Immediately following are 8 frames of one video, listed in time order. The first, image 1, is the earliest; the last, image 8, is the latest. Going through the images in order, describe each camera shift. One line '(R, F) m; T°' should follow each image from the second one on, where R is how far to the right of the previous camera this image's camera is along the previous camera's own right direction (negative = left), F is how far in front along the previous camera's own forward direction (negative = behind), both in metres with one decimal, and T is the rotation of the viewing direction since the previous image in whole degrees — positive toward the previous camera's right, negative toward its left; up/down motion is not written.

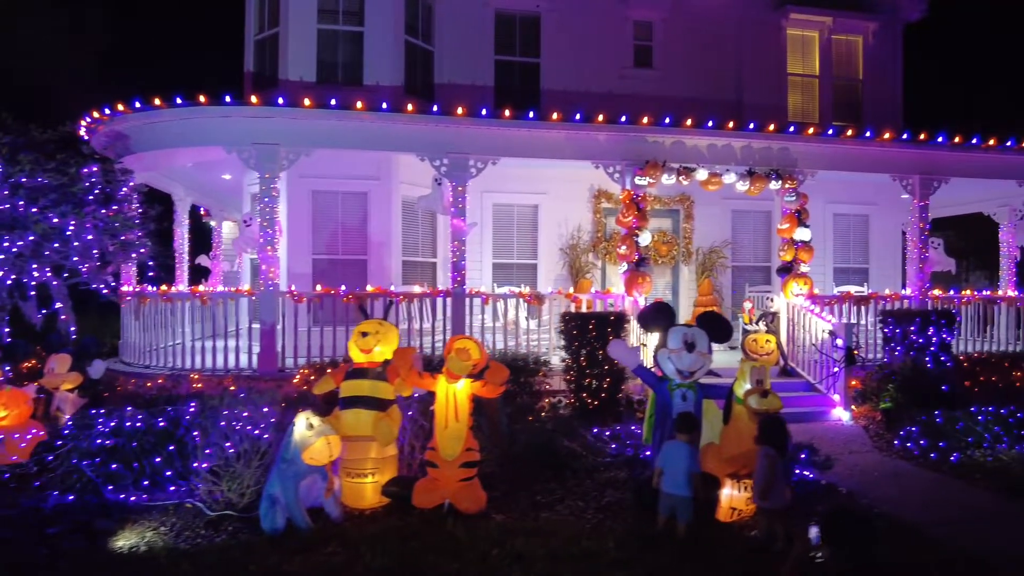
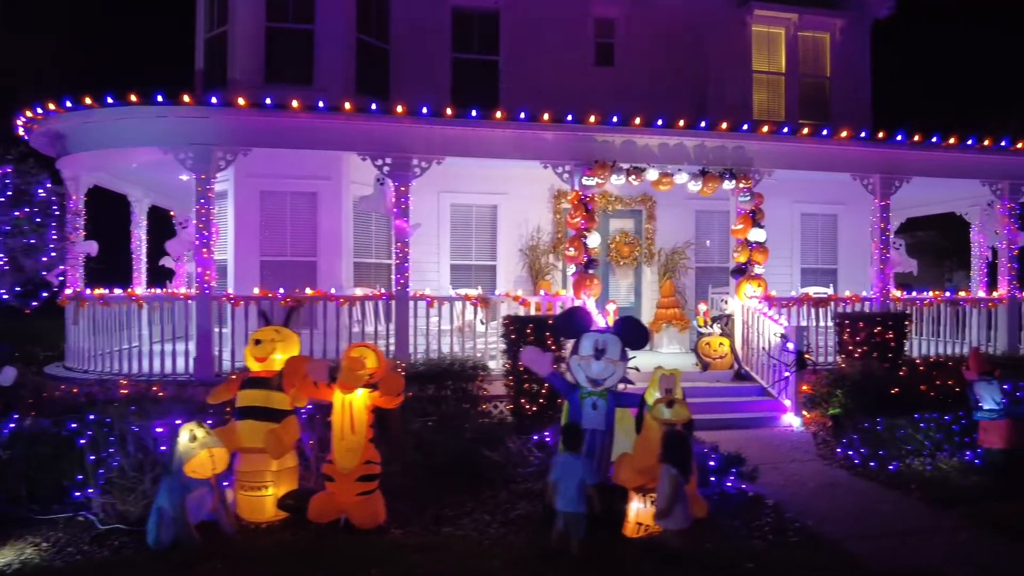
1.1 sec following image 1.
(+0.8, +0.2) m; 0°
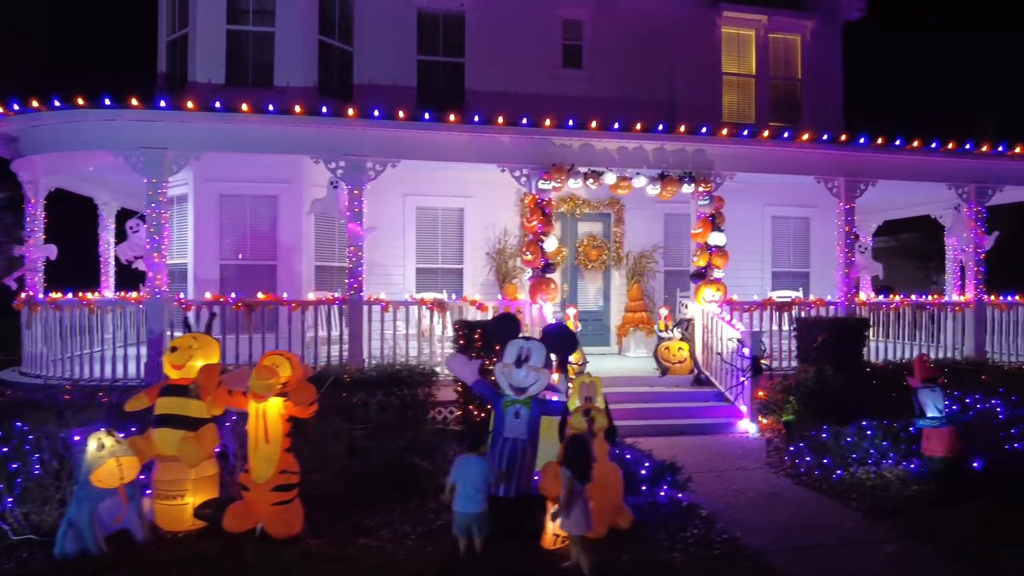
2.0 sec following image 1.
(+0.7, +0.1) m; 0°
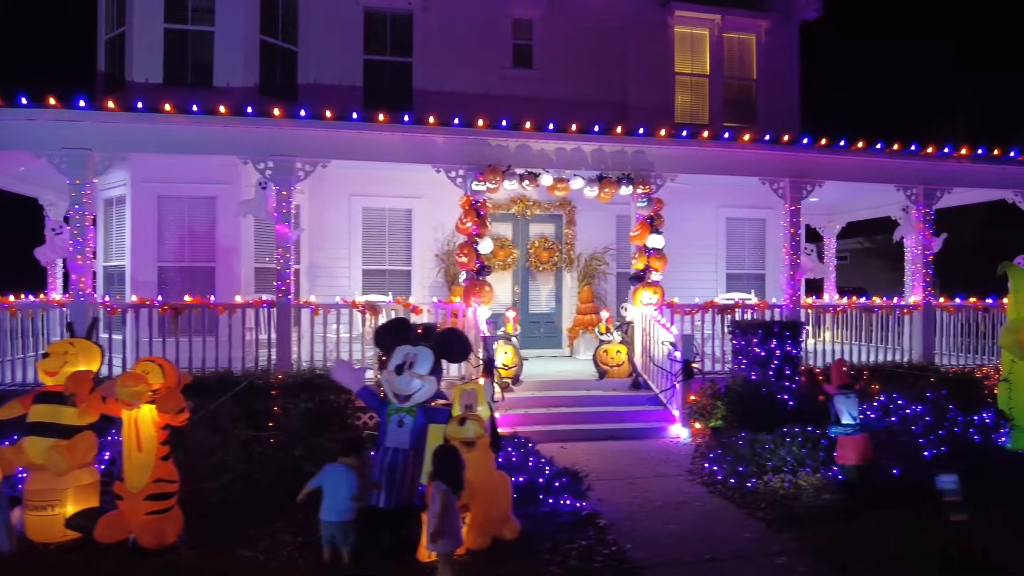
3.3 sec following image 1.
(+0.9, +0.1) m; 0°
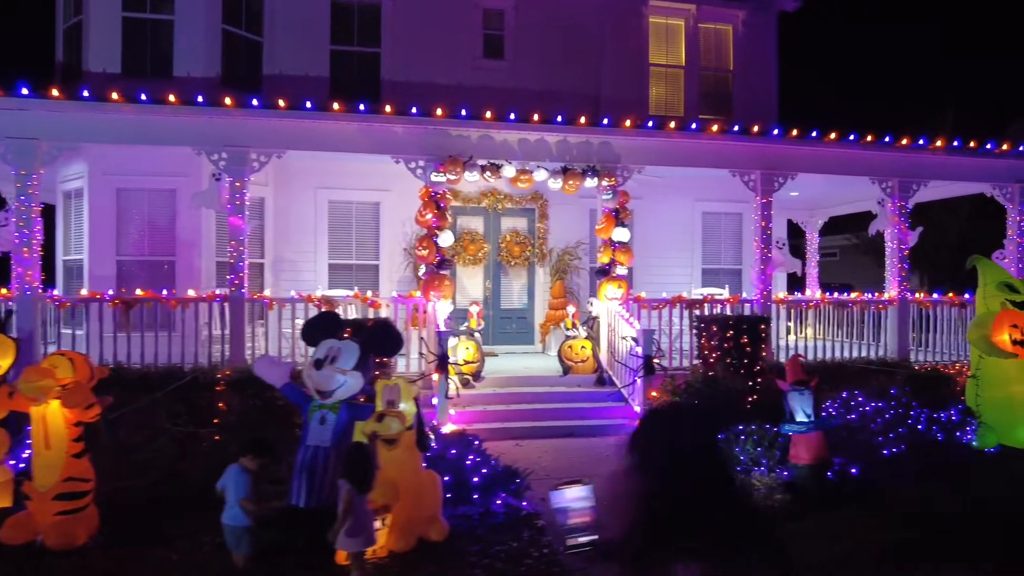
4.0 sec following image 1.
(+0.6, +0.2) m; 0°
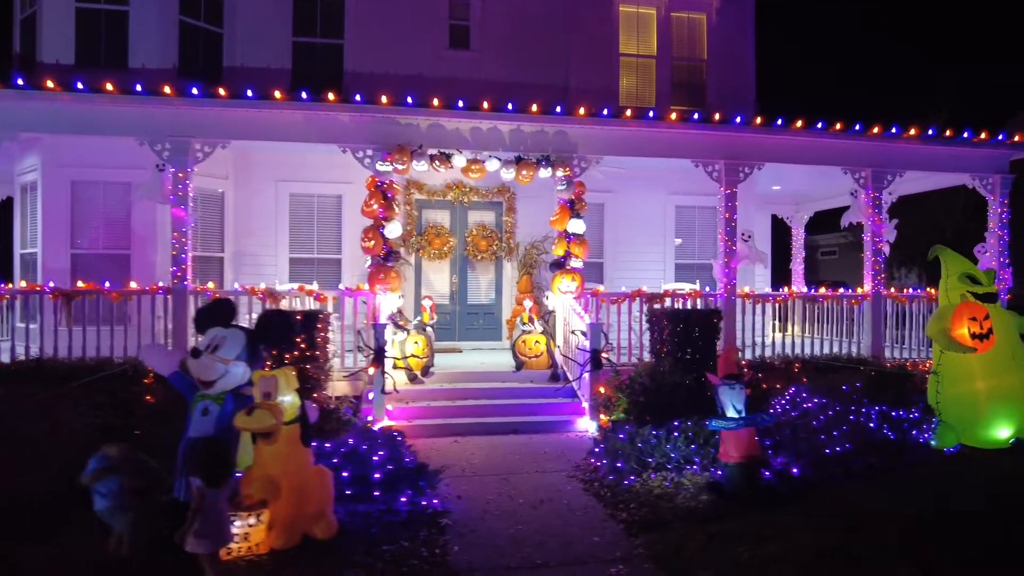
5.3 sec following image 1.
(+0.9, +0.3) m; -1°
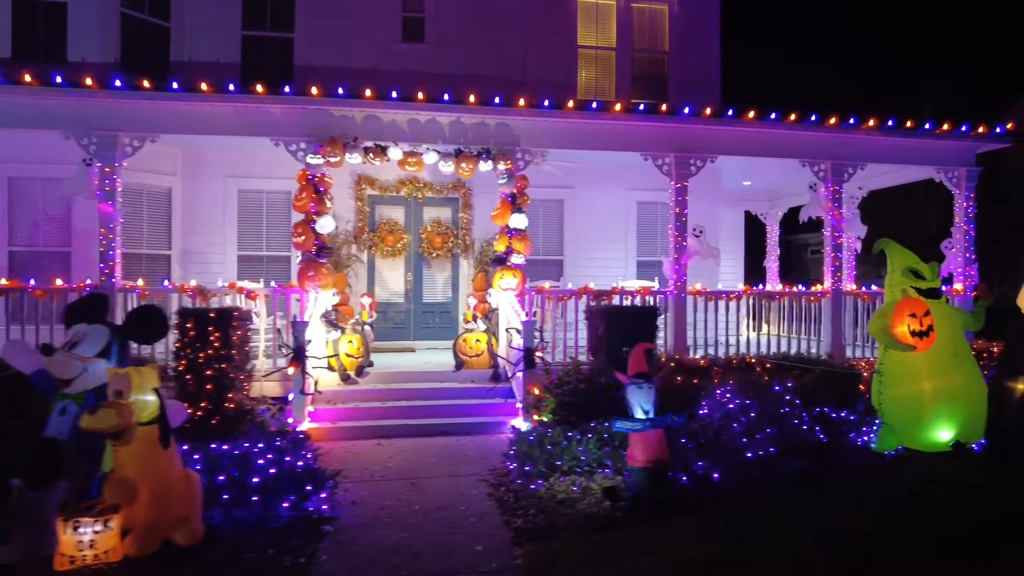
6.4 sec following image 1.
(+1.0, +0.3) m; -1°
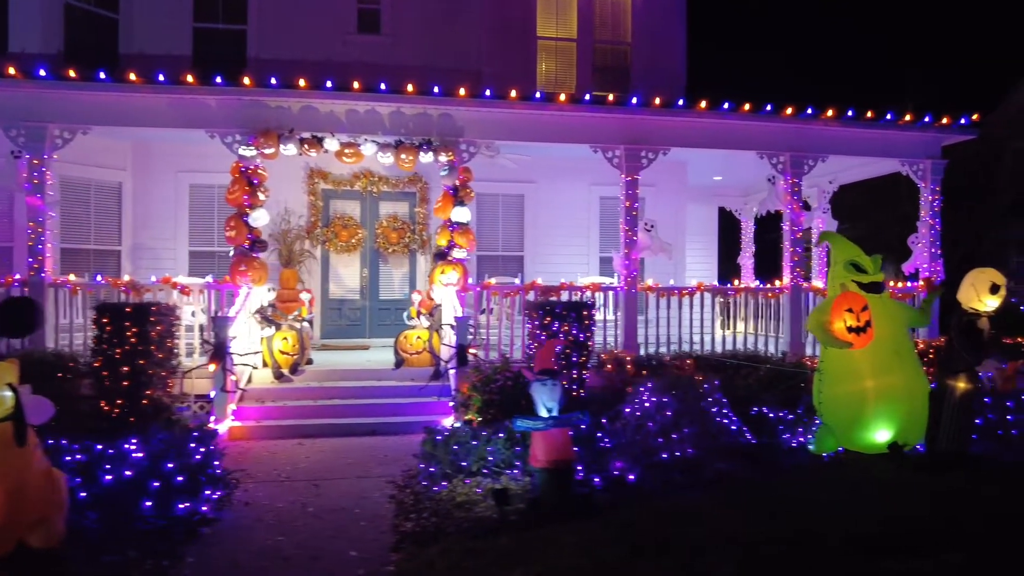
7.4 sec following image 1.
(+0.9, +0.3) m; -1°
